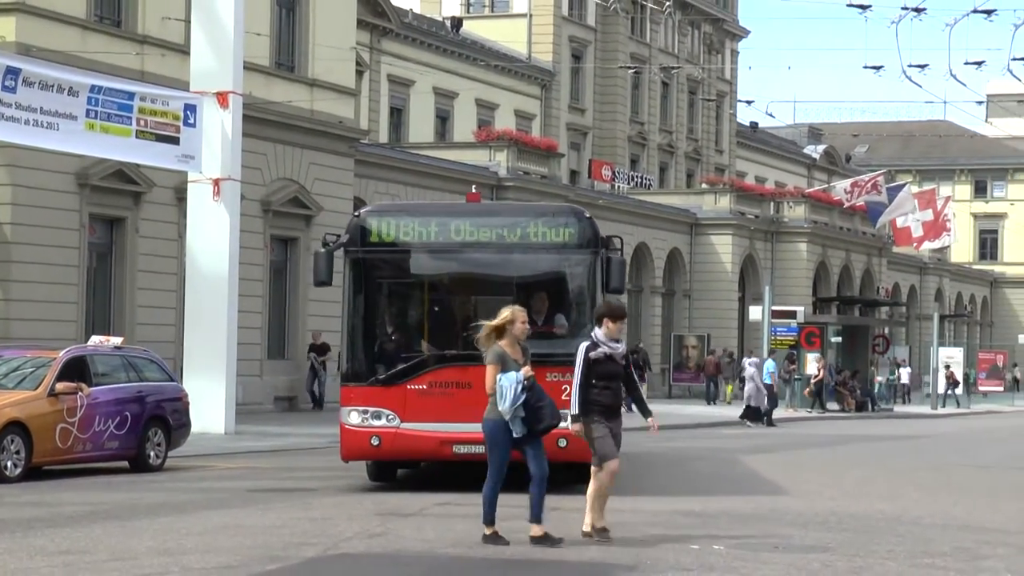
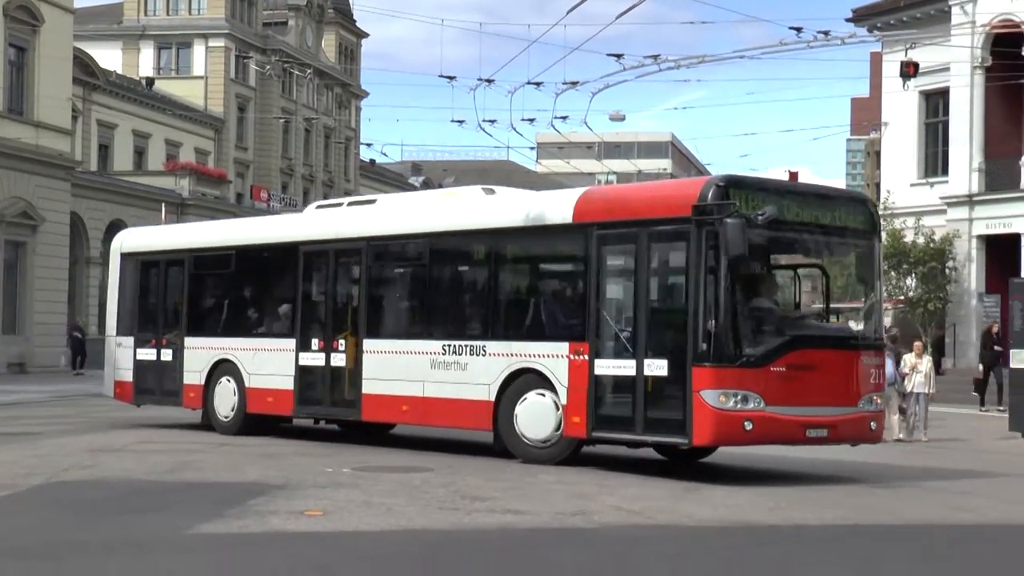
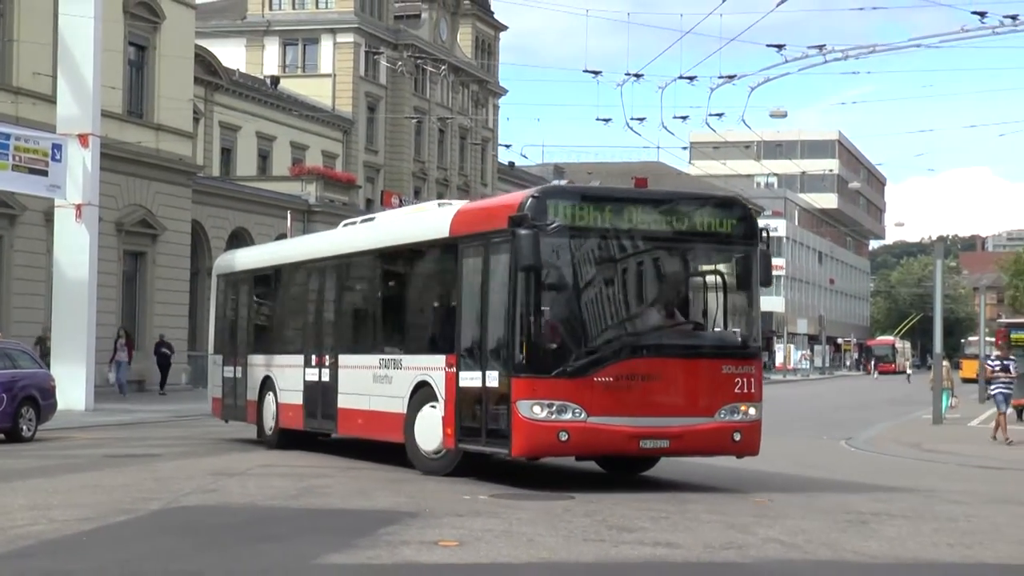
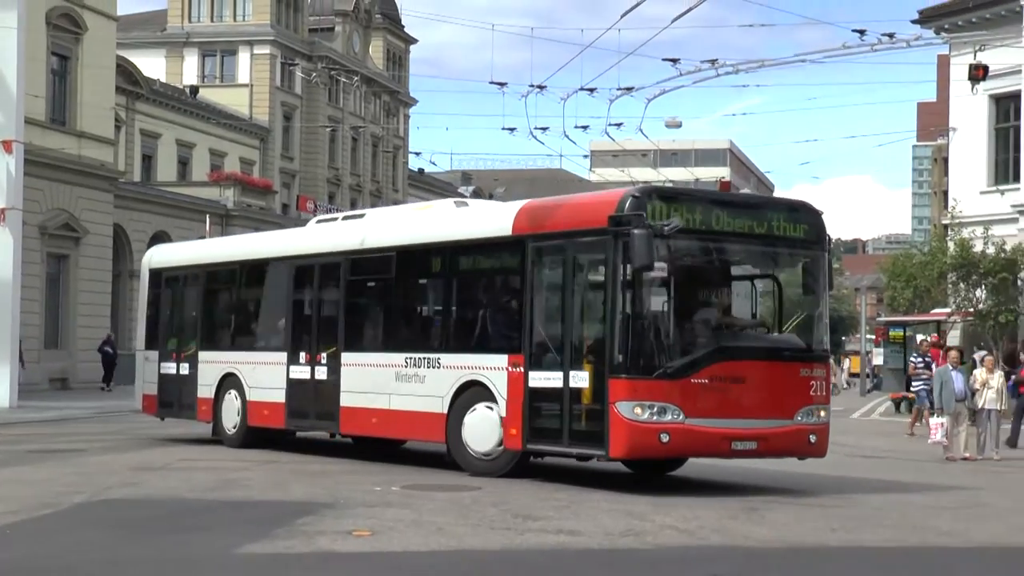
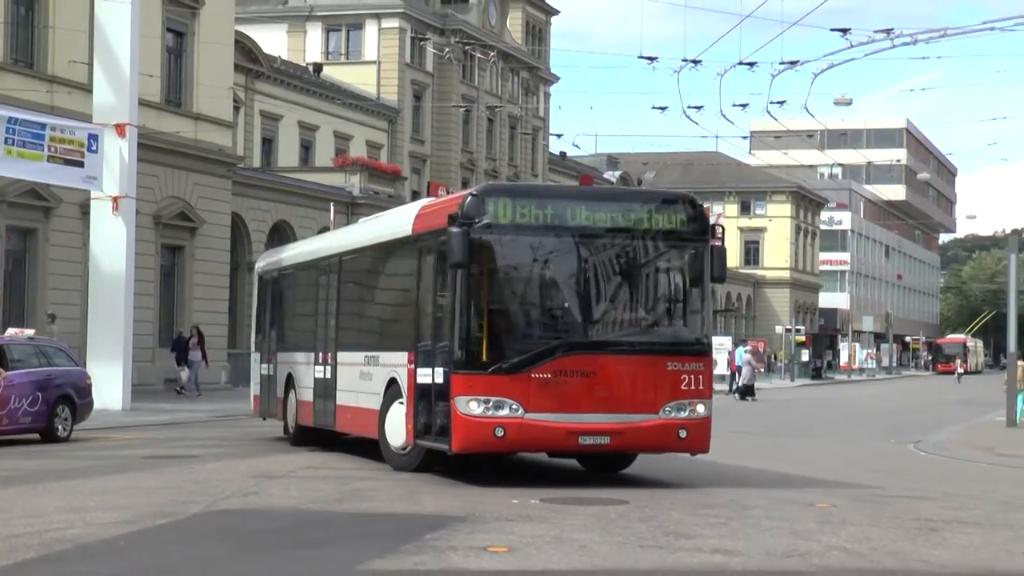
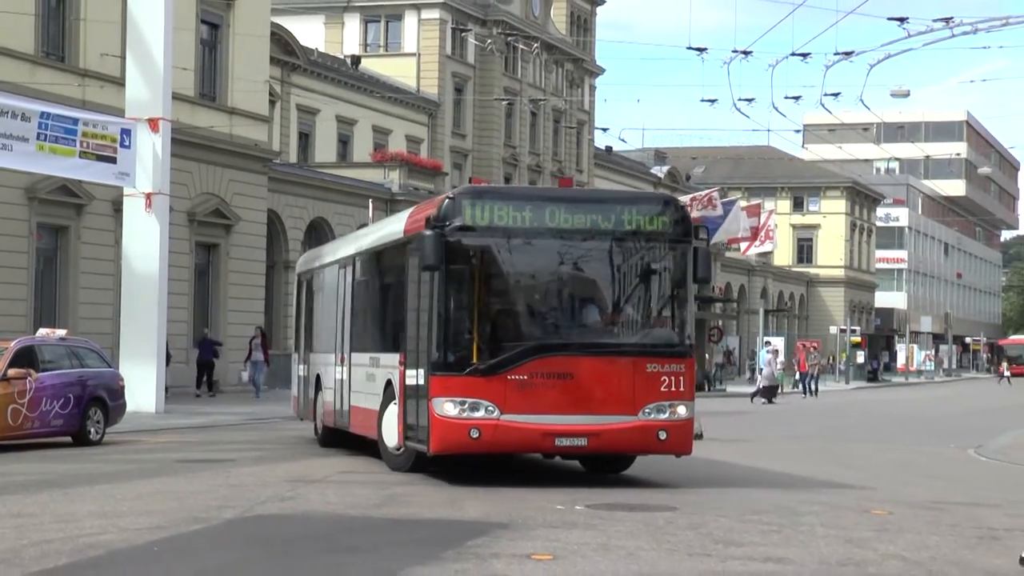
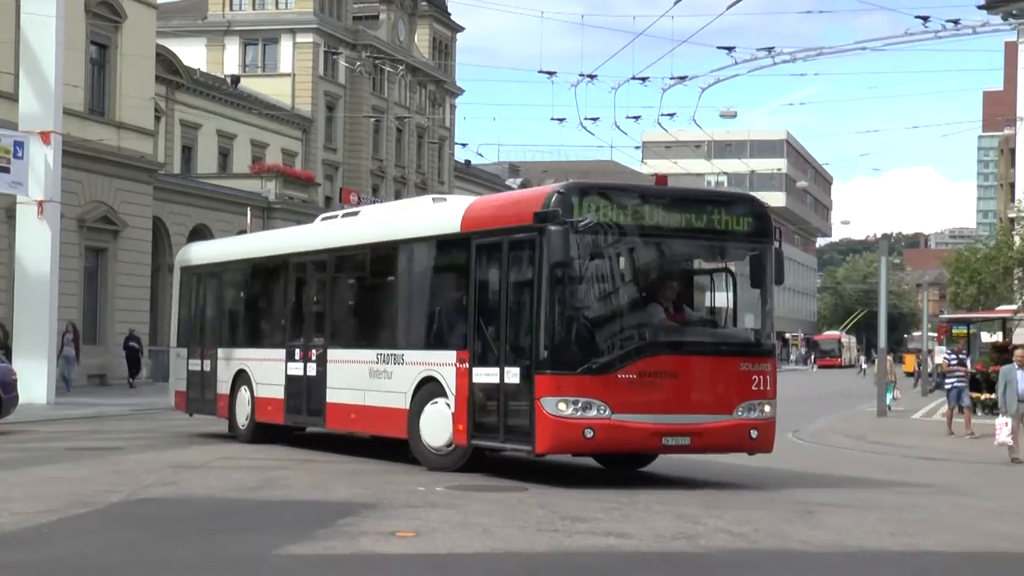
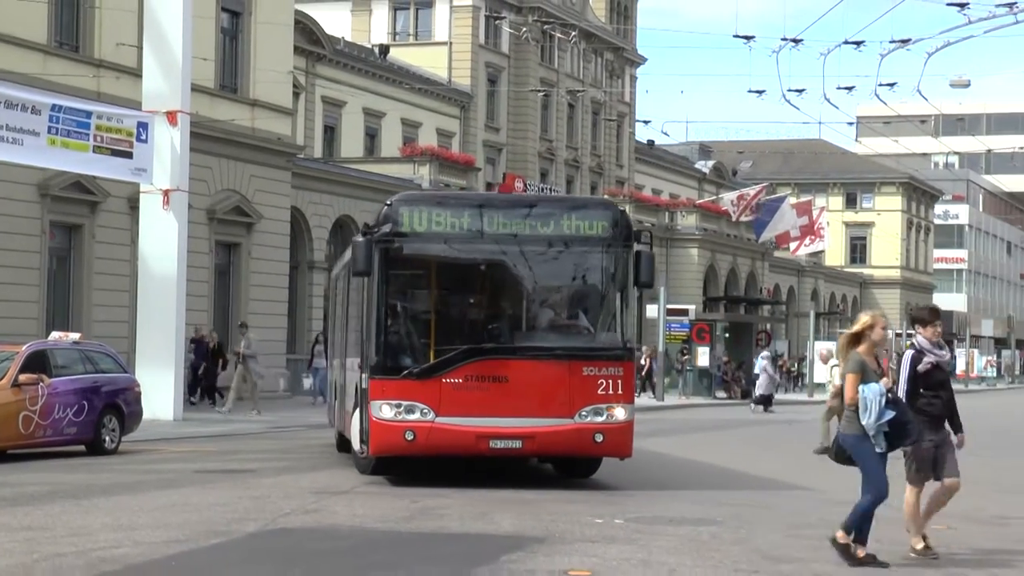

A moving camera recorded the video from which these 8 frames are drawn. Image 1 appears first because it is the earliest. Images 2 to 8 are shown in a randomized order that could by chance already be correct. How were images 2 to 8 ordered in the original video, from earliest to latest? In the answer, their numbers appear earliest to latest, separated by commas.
8, 6, 5, 3, 7, 4, 2
